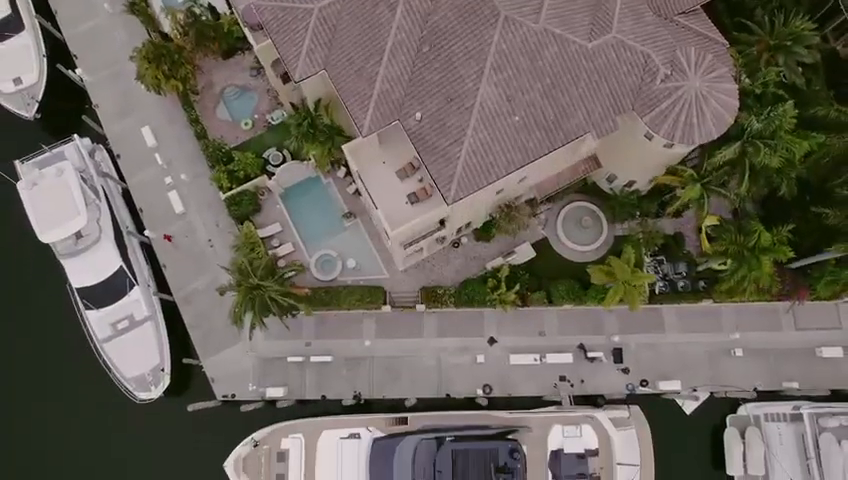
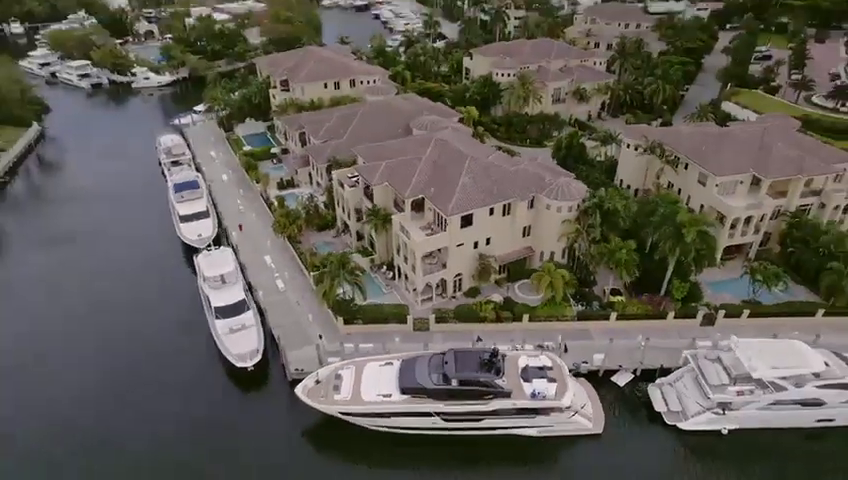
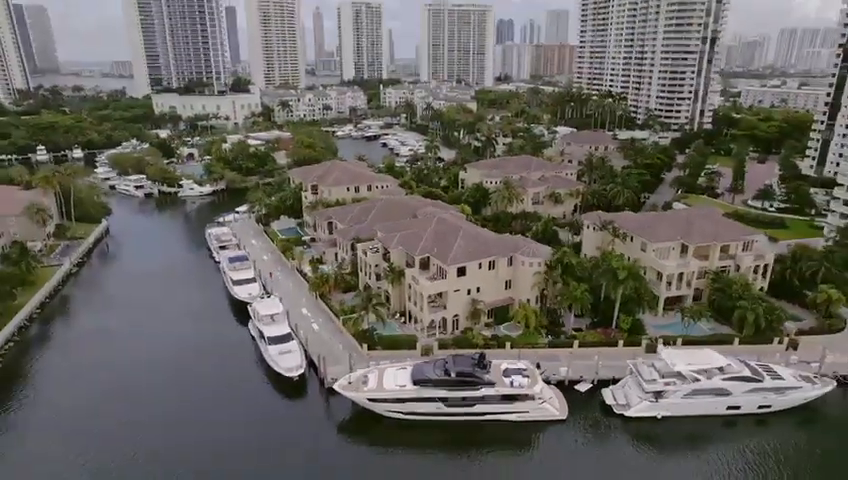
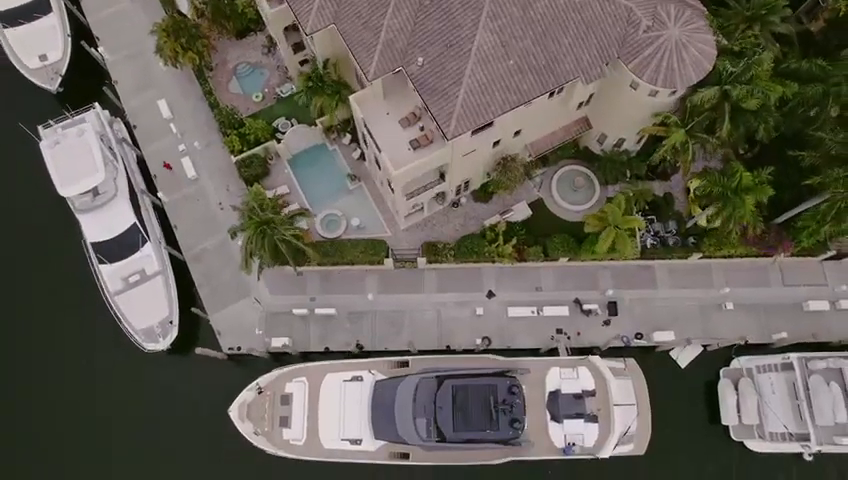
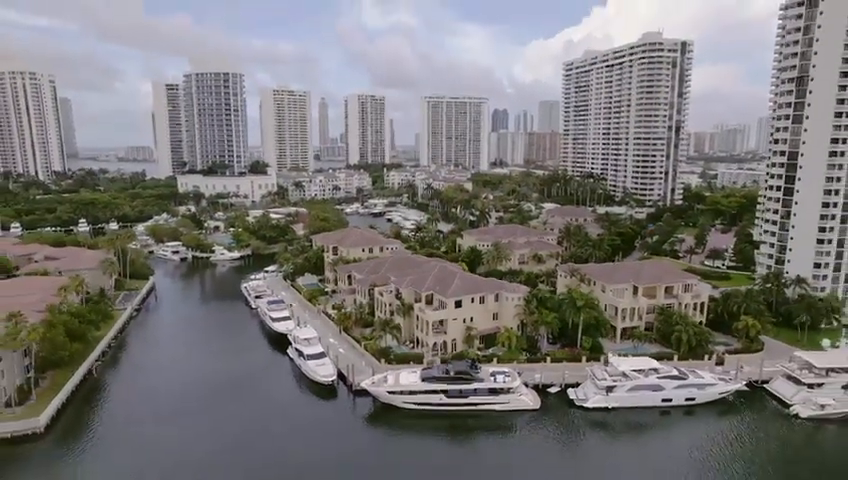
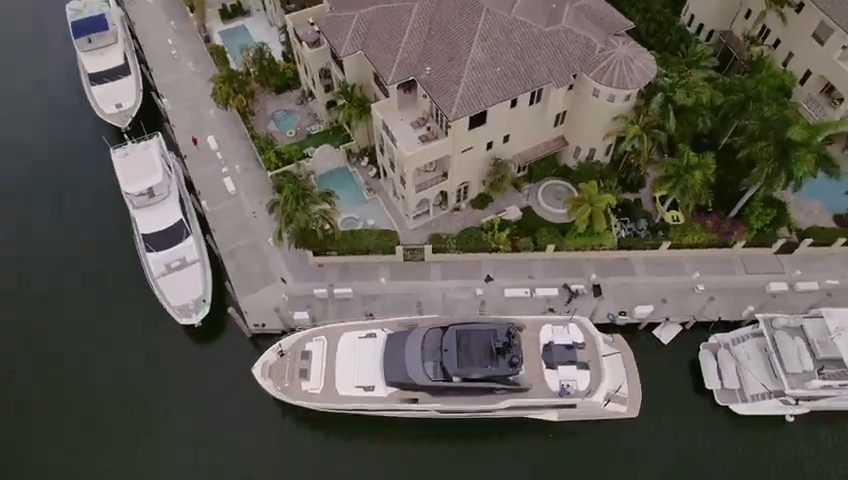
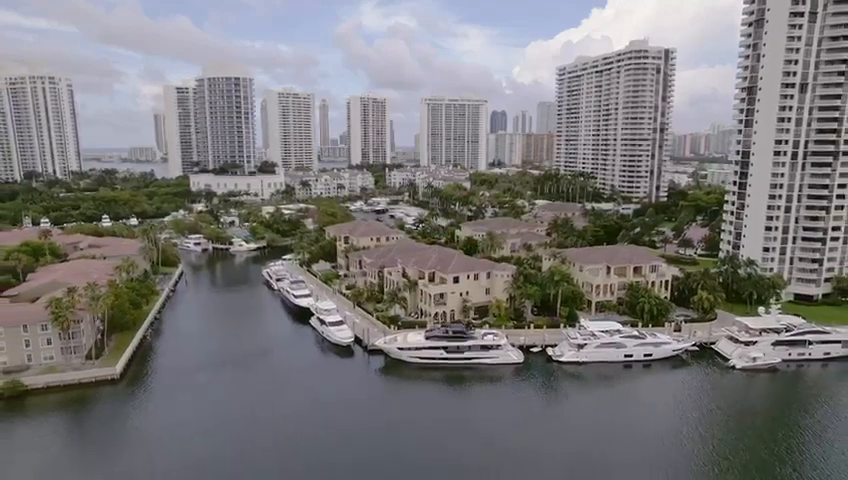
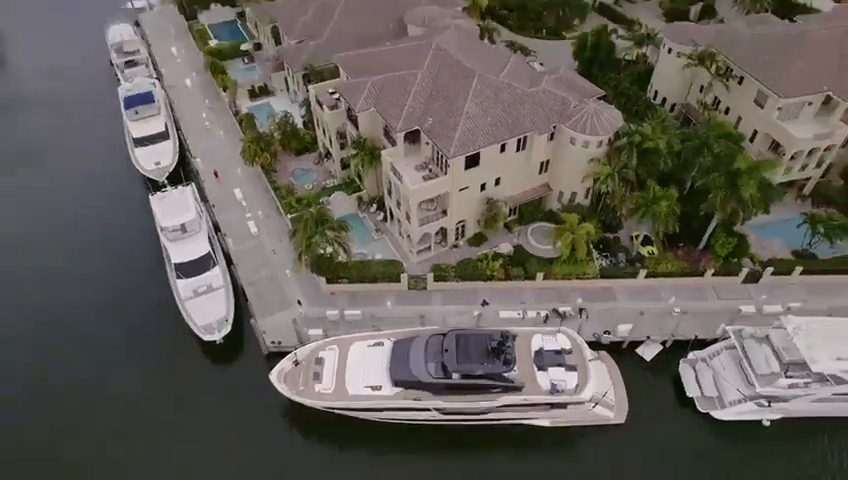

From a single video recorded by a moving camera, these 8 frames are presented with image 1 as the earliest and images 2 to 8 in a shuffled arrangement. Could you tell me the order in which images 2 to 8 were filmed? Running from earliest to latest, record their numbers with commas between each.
4, 6, 8, 2, 3, 5, 7
